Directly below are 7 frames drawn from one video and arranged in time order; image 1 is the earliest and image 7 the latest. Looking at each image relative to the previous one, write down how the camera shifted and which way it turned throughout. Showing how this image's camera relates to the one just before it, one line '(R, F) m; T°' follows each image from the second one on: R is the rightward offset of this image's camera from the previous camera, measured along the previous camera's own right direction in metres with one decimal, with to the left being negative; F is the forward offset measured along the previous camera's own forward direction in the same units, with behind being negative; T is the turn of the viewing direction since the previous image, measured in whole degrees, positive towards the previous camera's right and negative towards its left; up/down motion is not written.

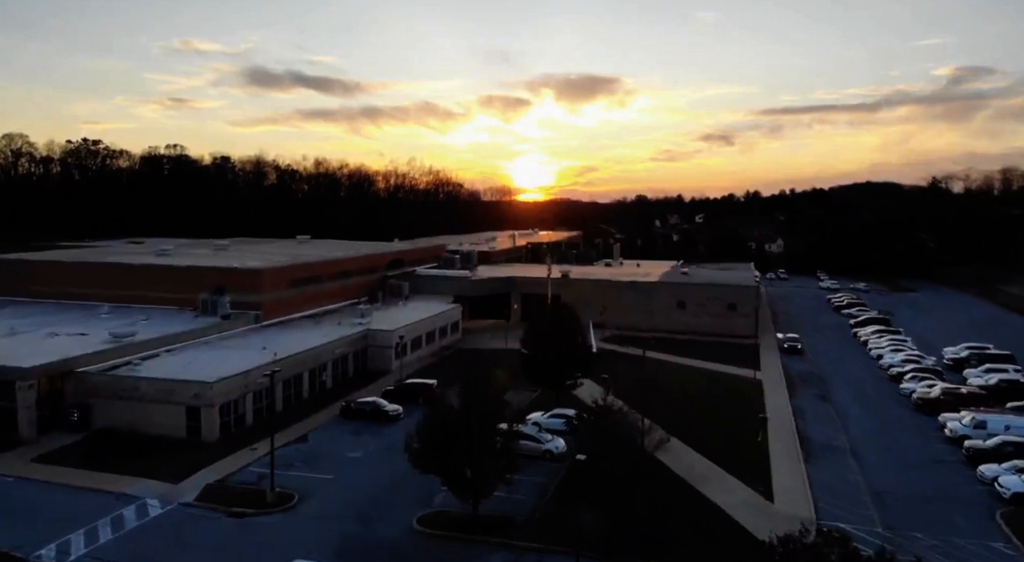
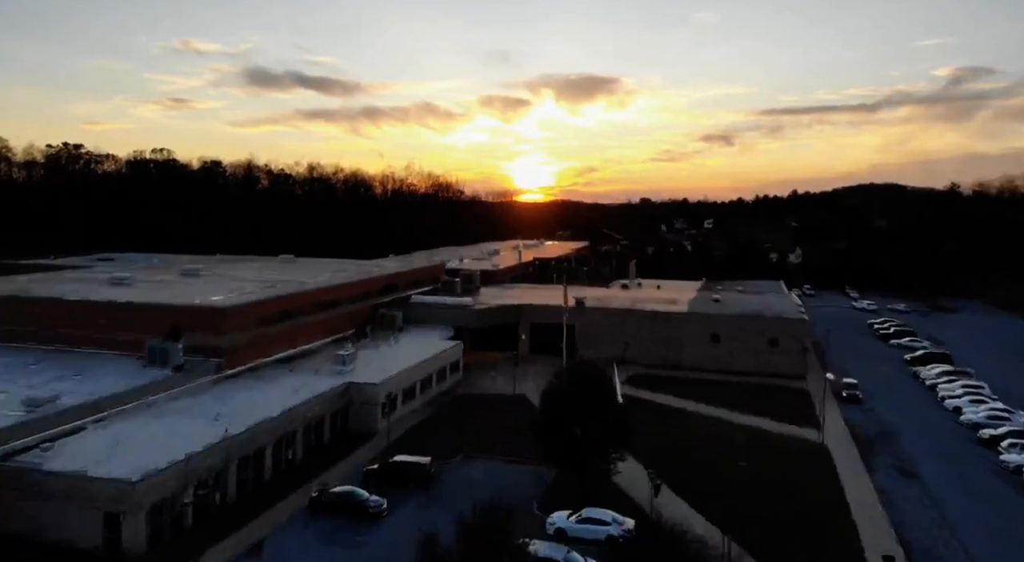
(-0.2, +2.8) m; 0°
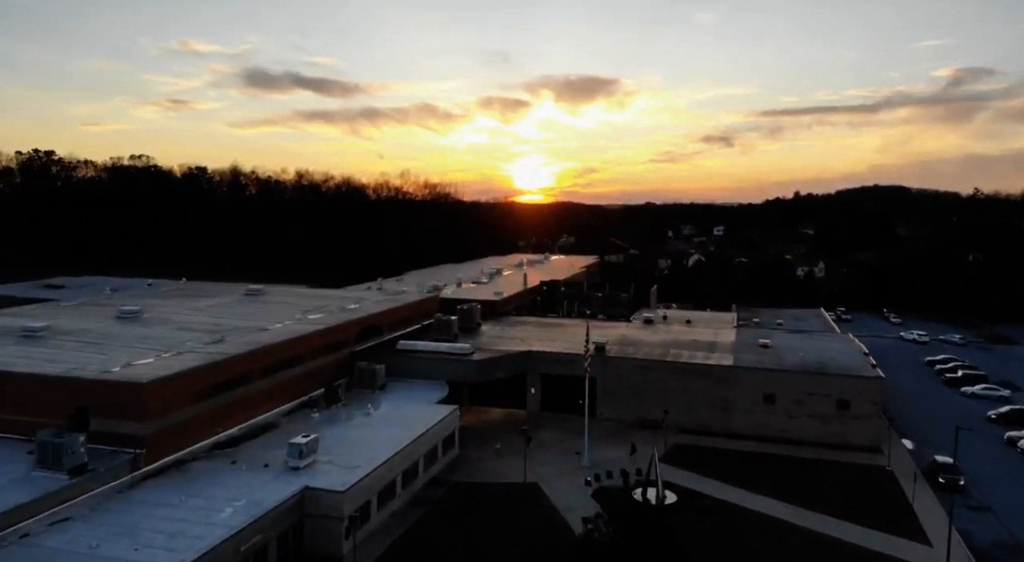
(-0.2, +3.4) m; 0°
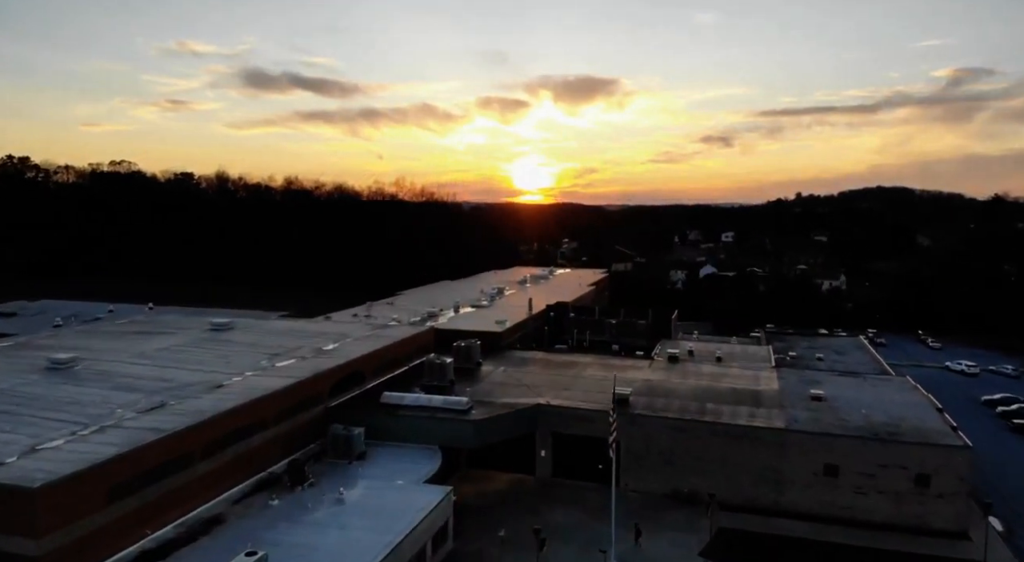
(-0.1, +2.7) m; 0°
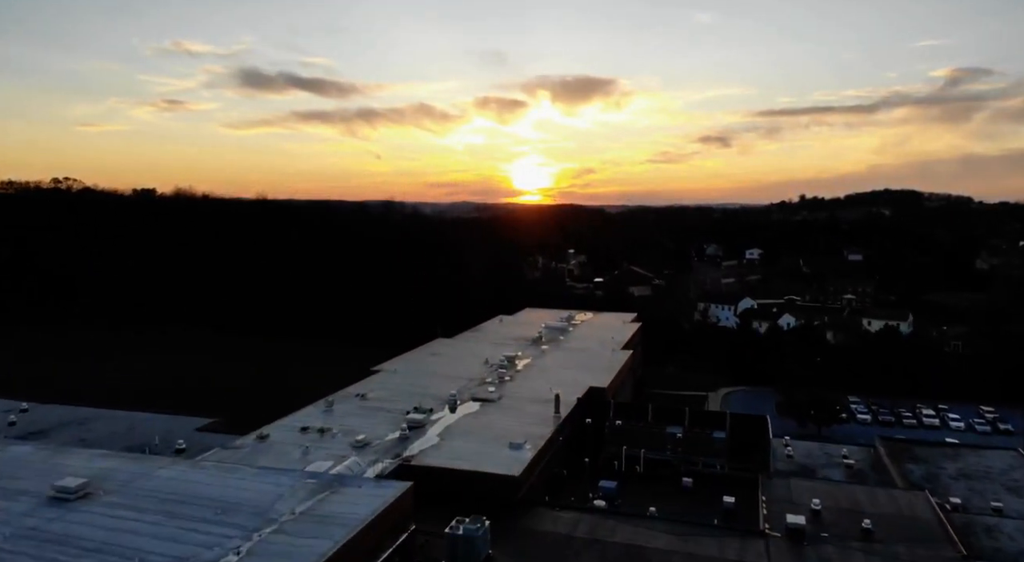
(-0.5, +6.9) m; 0°
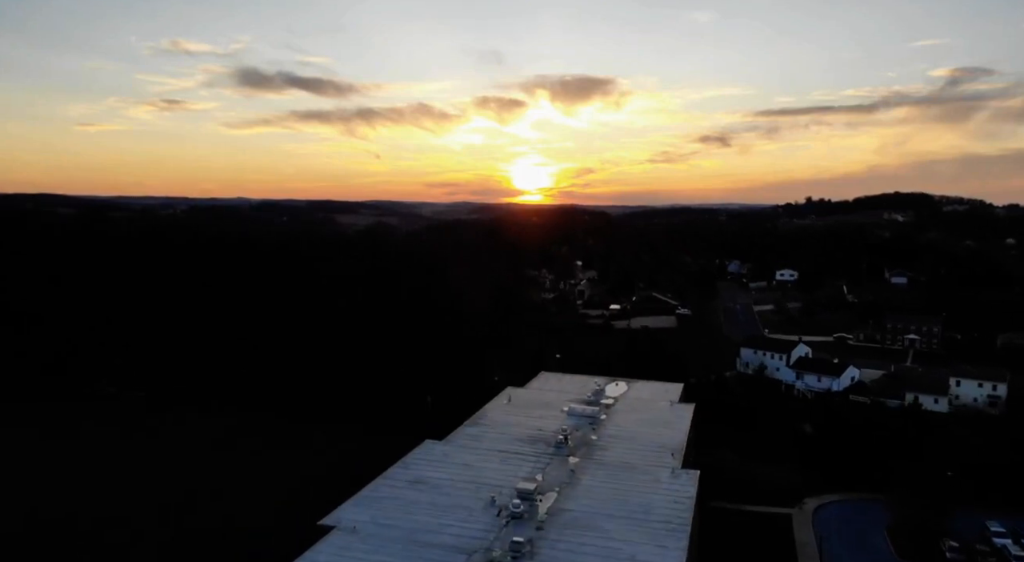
(-0.4, +7.1) m; 0°
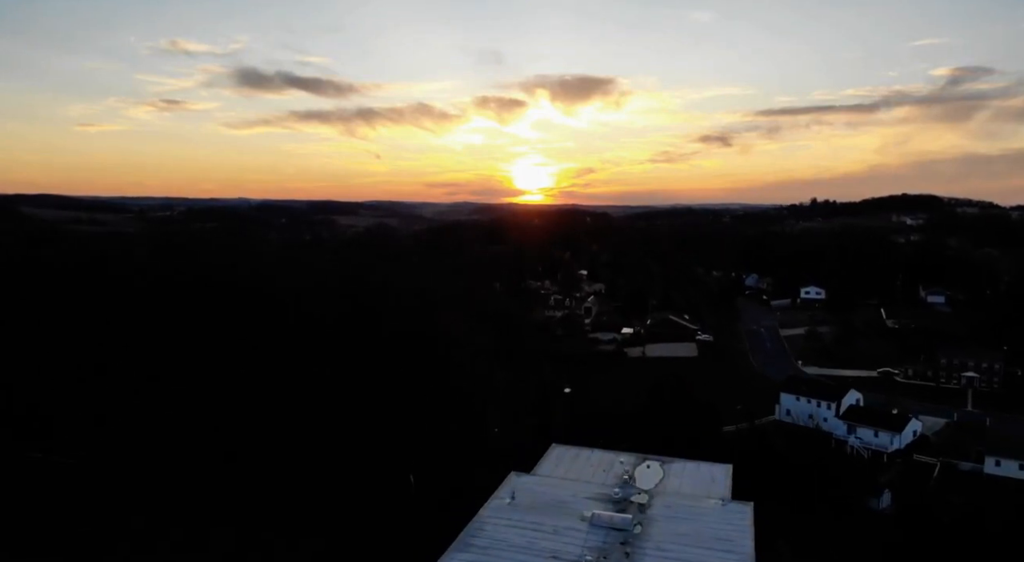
(-0.1, +5.2) m; 0°
